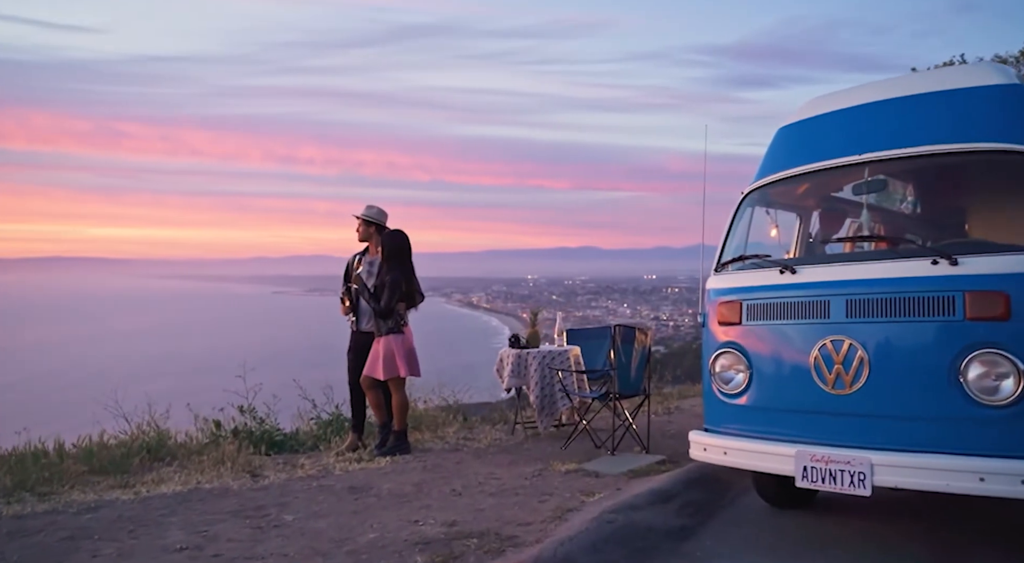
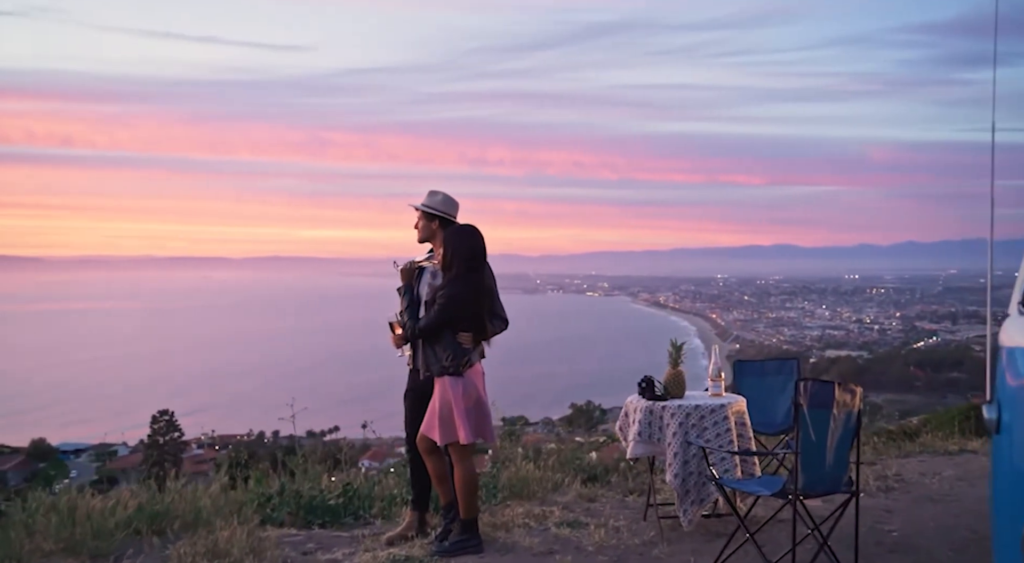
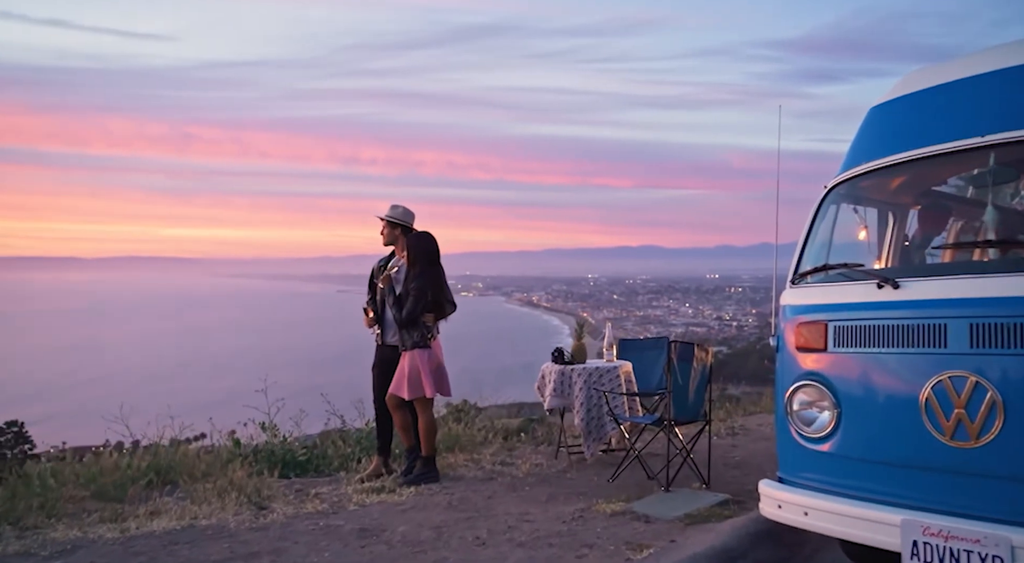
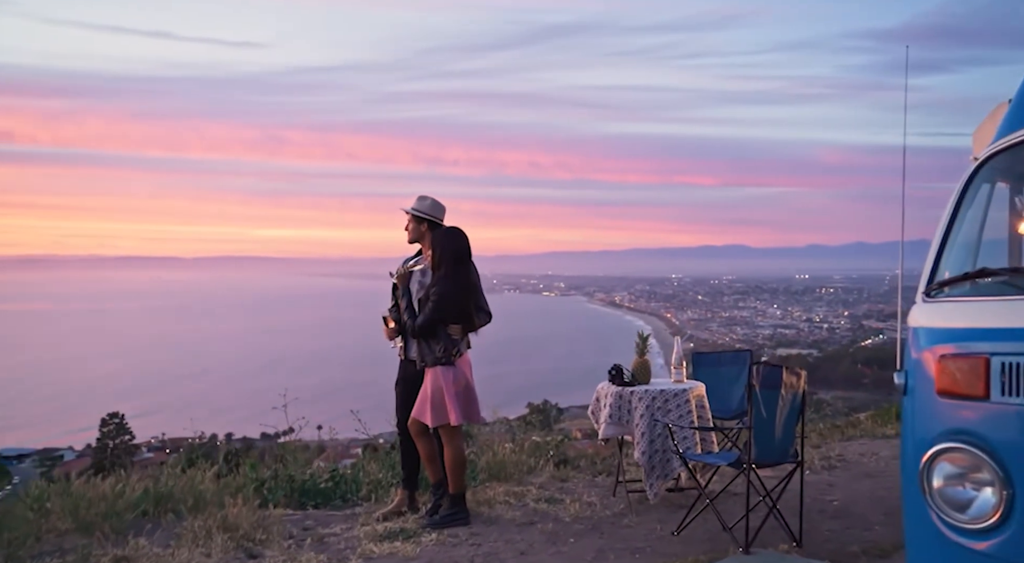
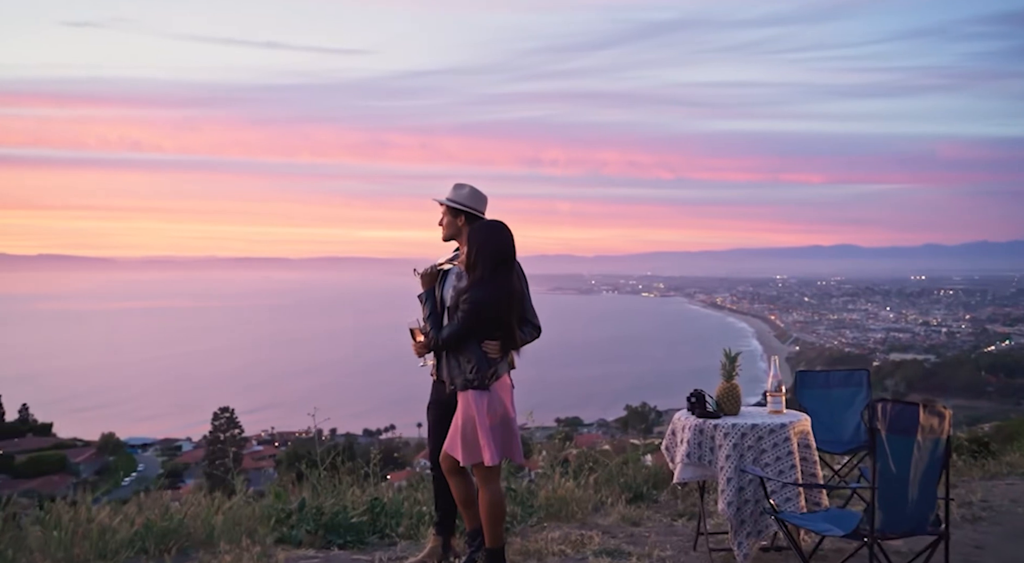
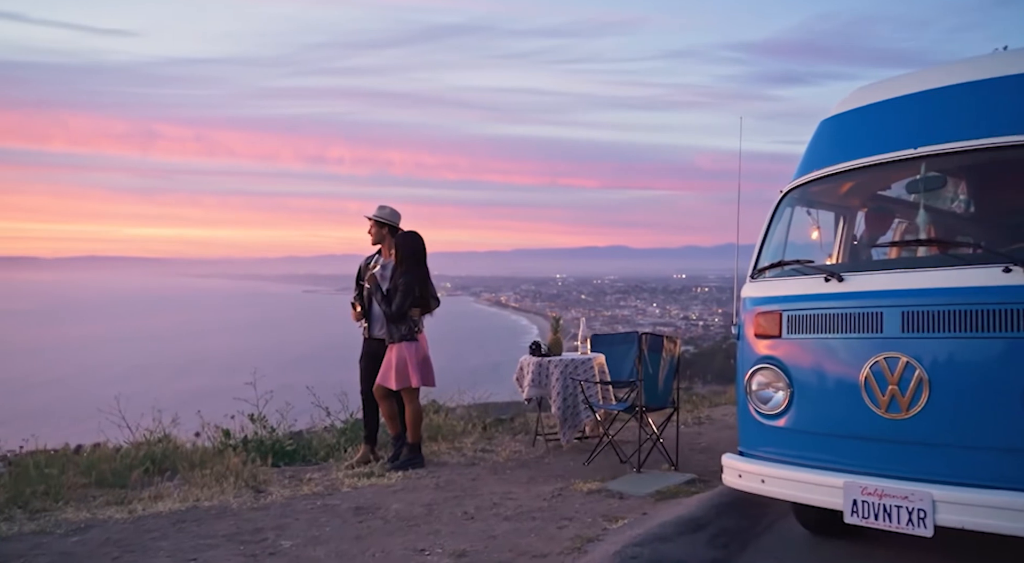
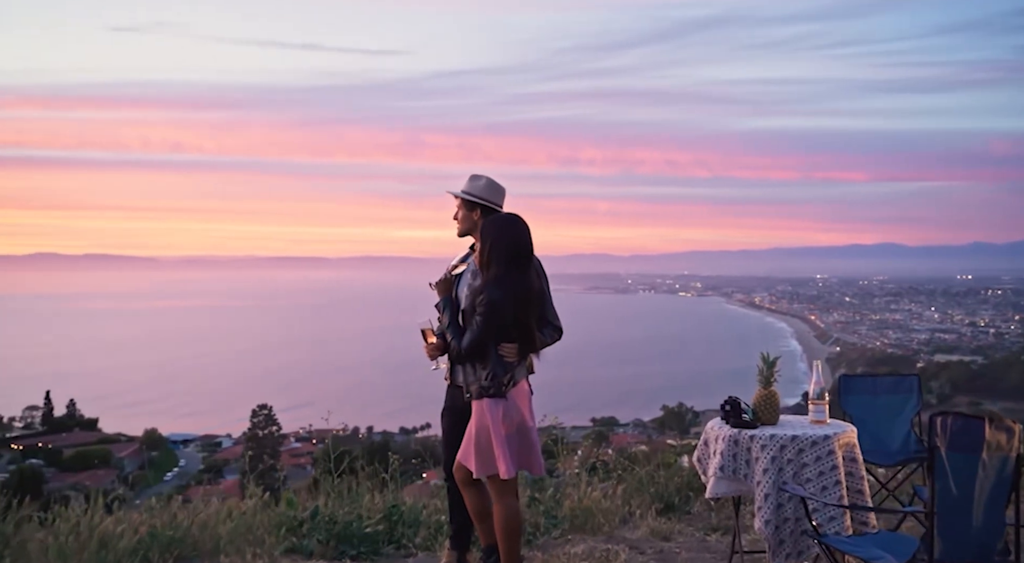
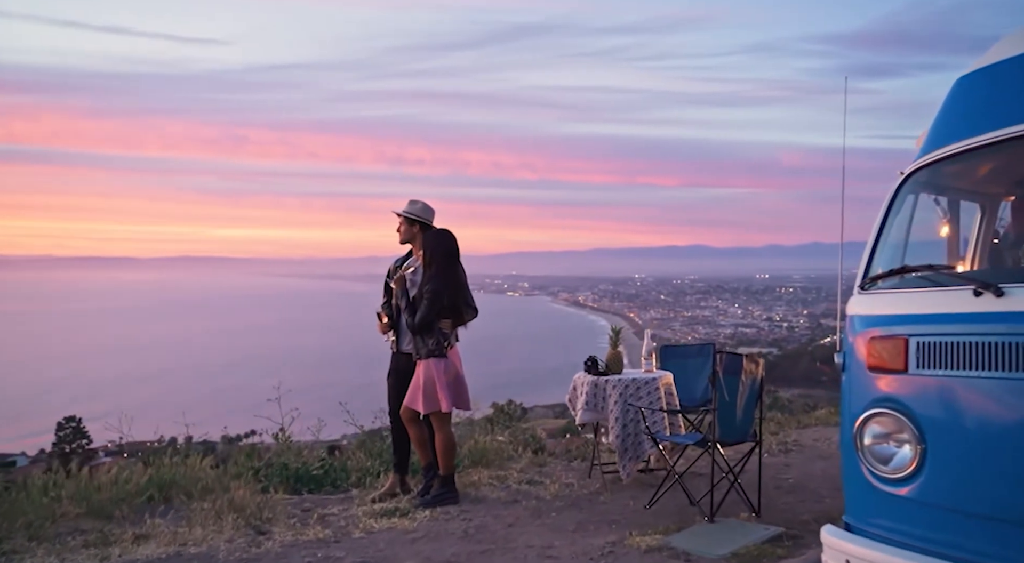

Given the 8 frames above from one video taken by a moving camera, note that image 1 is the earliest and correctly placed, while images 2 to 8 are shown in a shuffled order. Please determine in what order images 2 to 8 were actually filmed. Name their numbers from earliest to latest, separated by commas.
6, 3, 8, 4, 2, 5, 7
